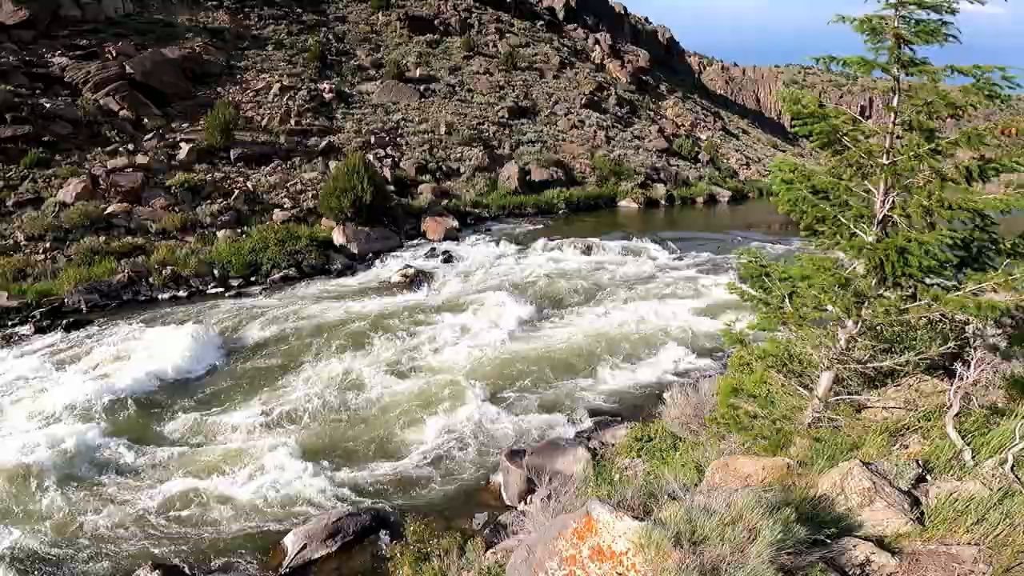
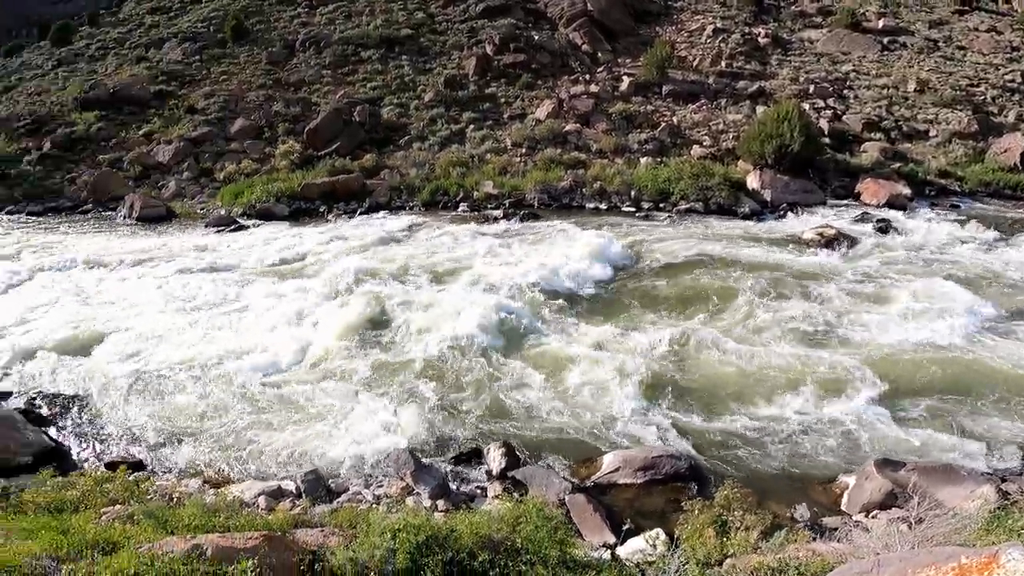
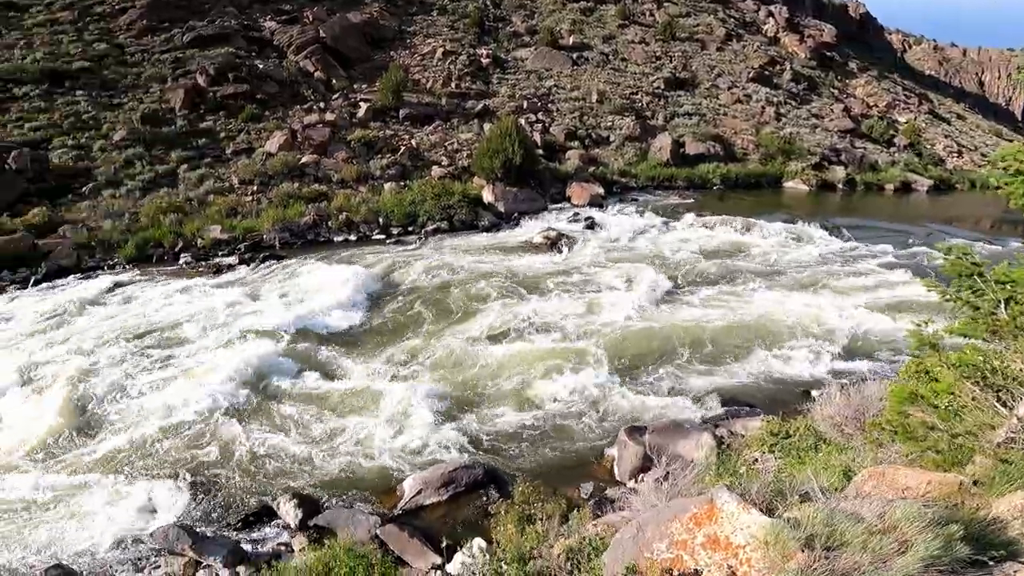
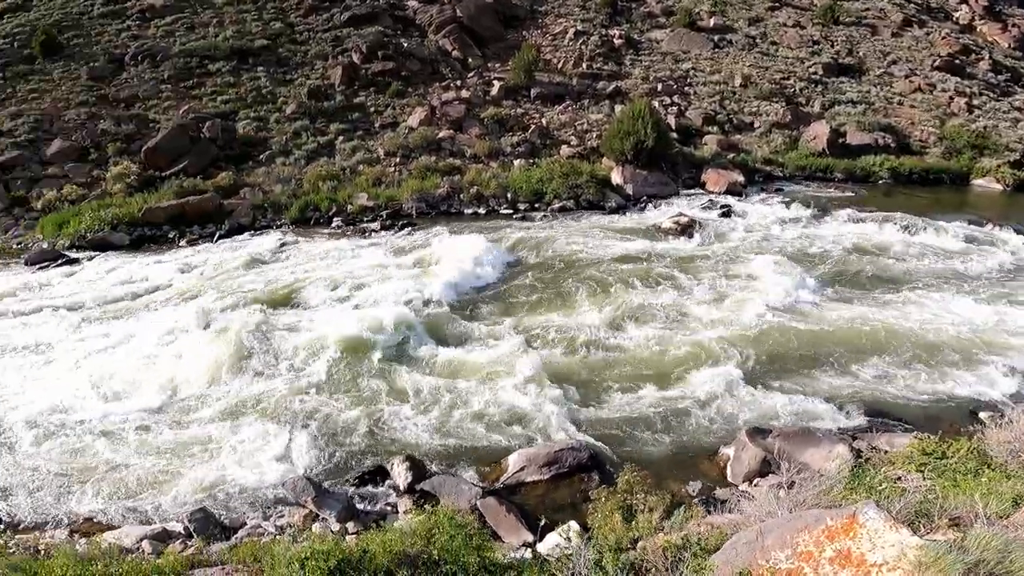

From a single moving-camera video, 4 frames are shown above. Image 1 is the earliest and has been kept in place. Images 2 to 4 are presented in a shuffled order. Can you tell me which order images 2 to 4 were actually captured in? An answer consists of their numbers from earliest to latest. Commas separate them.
3, 4, 2
